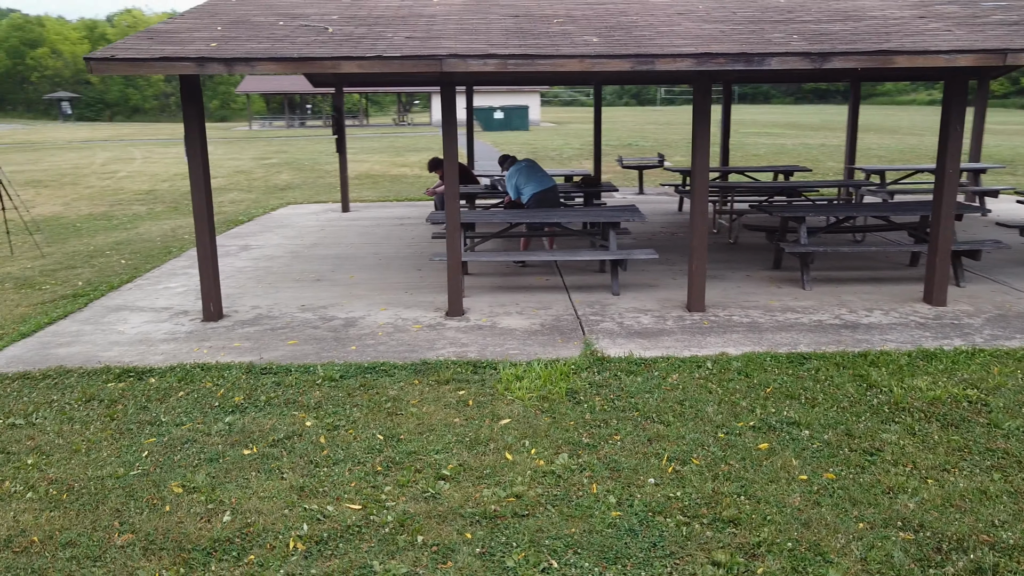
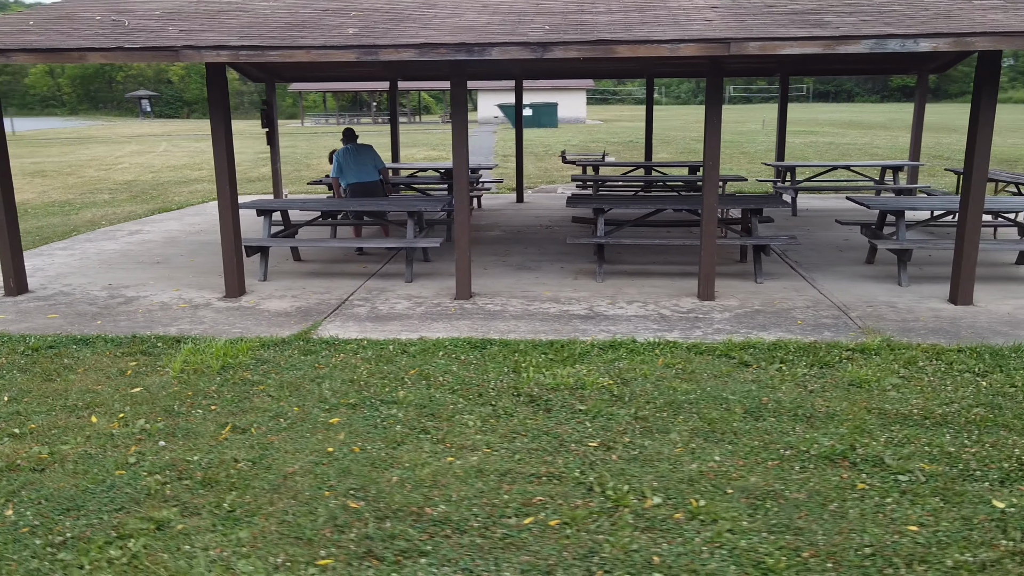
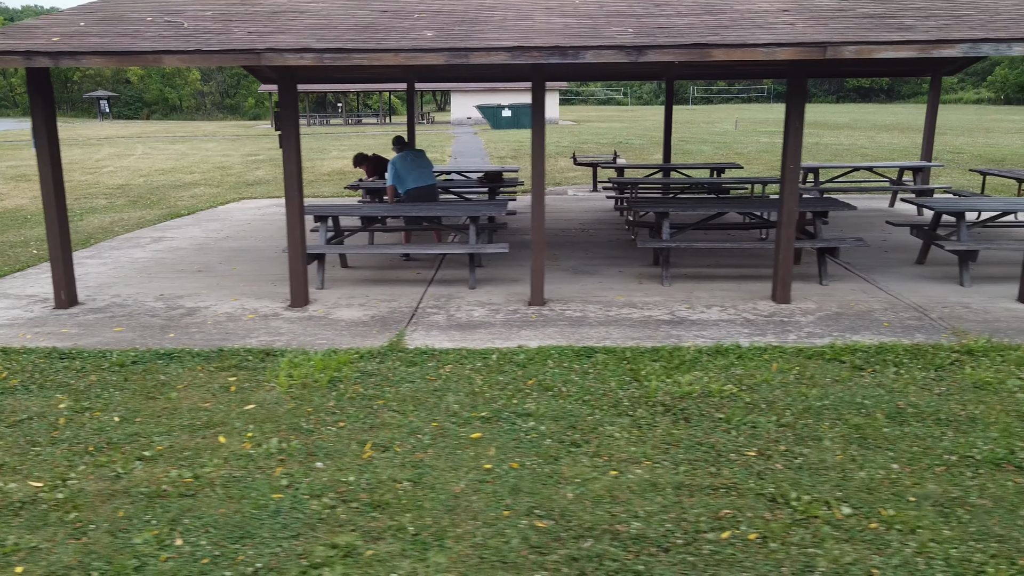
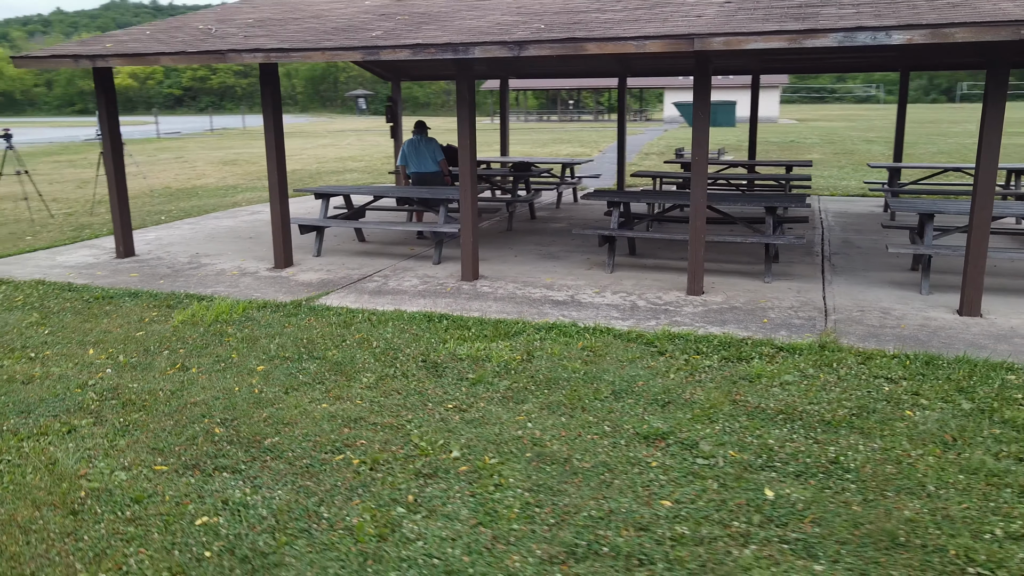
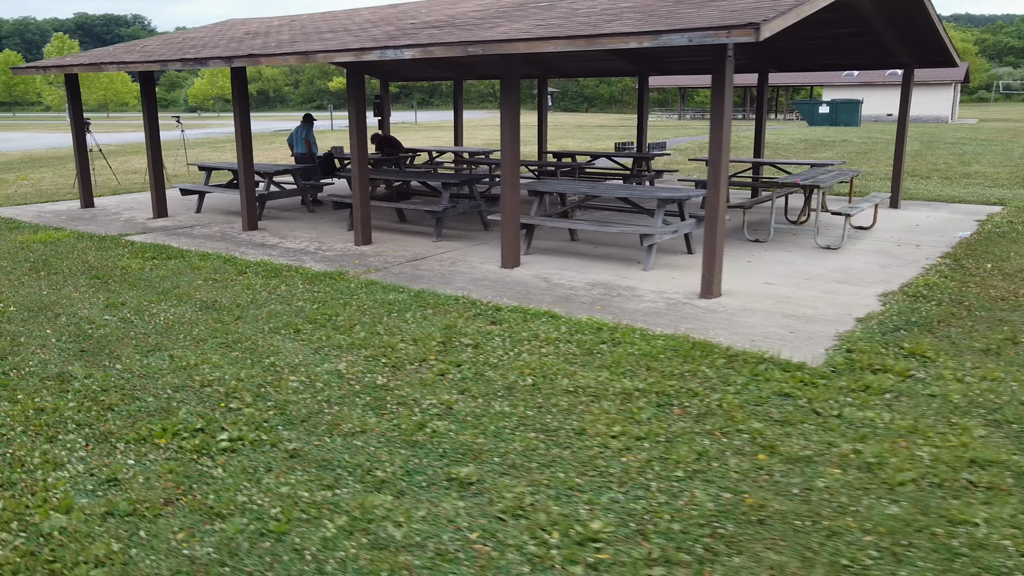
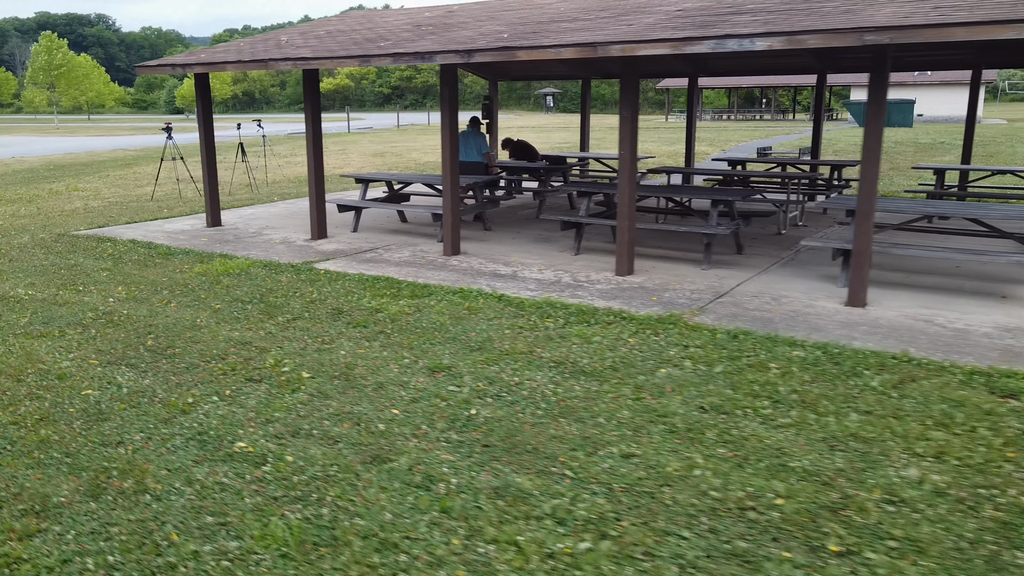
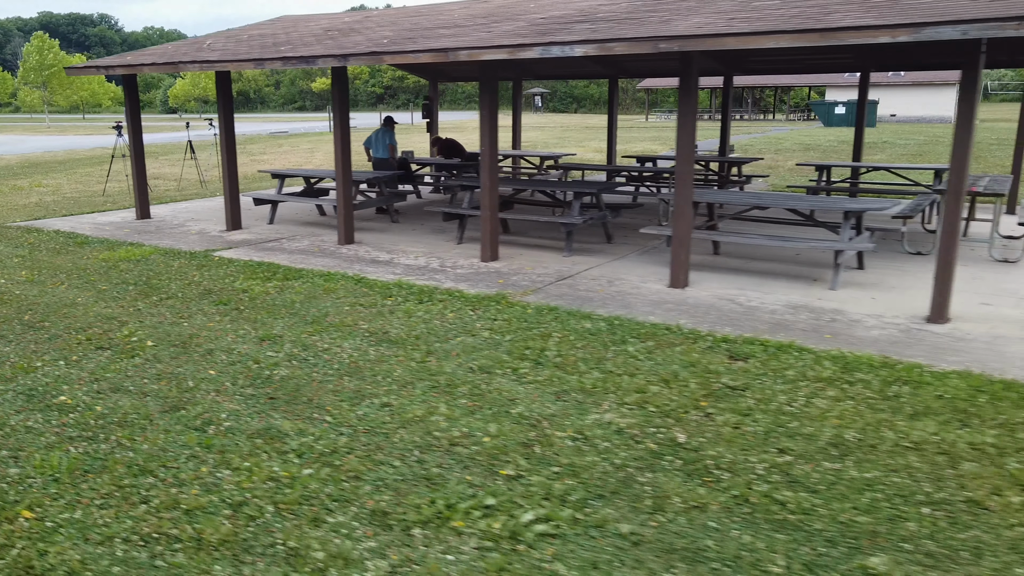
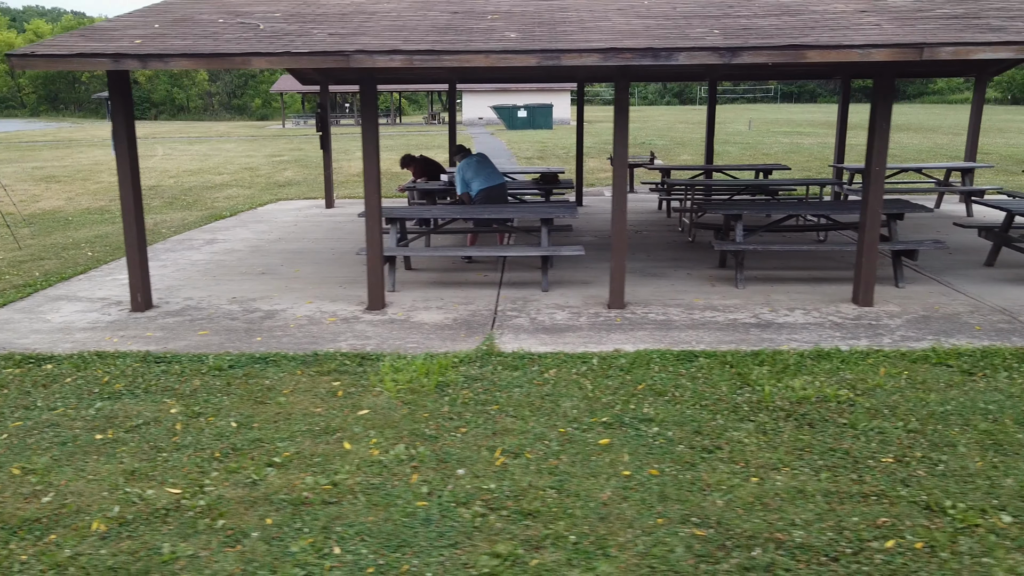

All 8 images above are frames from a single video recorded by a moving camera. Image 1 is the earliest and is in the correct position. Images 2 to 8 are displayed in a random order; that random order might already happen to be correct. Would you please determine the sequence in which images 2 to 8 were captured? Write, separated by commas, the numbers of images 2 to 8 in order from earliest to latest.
8, 3, 2, 4, 6, 7, 5
